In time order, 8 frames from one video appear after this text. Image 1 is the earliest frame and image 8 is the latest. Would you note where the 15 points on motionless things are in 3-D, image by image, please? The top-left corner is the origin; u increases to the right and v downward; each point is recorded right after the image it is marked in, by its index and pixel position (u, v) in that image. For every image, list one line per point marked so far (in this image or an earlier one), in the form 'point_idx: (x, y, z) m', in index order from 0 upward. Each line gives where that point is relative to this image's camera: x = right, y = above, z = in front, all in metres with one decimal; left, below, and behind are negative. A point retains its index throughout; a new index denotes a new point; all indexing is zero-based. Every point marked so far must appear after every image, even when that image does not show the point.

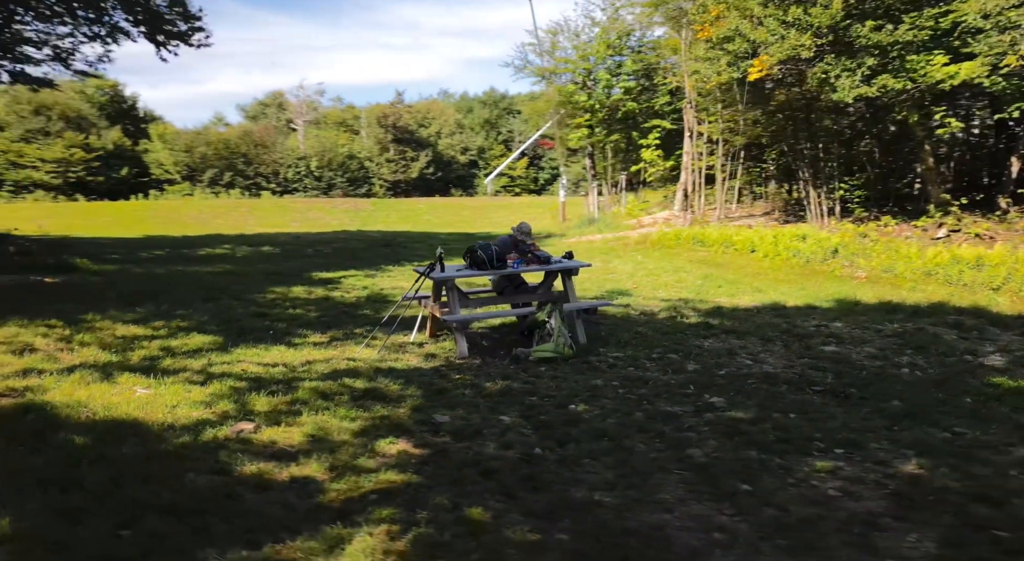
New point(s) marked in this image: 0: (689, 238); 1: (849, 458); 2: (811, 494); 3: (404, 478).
0: (+3.9, +1.0, +17.8) m
1: (+1.9, -1.0, +4.5) m
2: (+1.5, -1.1, +4.0) m
3: (-0.5, -1.0, +4.0) m
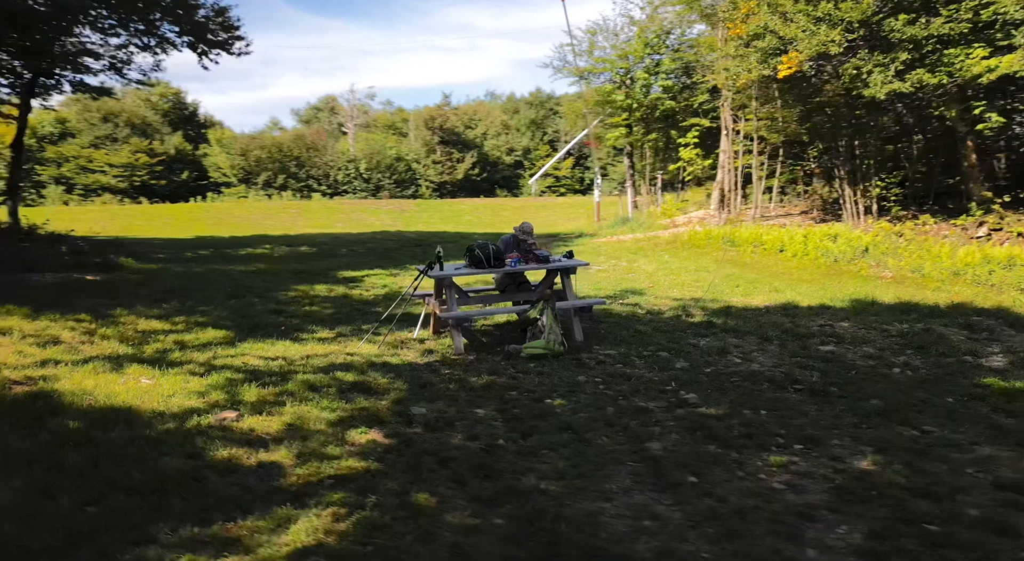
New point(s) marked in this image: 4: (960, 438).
0: (+4.6, +1.0, +17.7) m
1: (+1.7, -1.0, +4.6) m
2: (+1.3, -1.1, +4.1) m
3: (-0.8, -1.0, +4.2) m
4: (+2.7, -1.0, +4.8) m
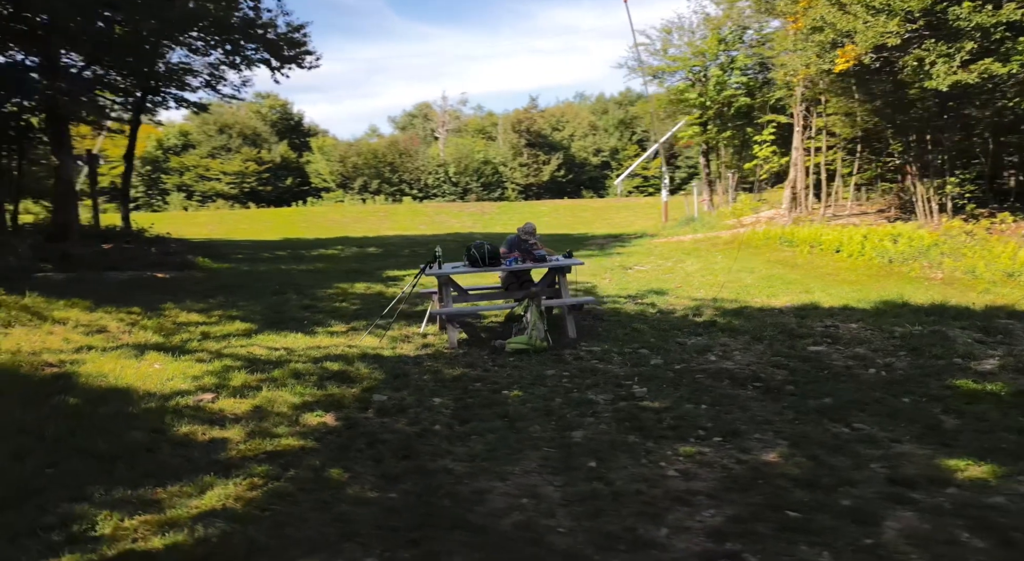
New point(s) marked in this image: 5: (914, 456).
0: (+5.8, +0.9, +17.4) m
1: (+1.3, -1.0, +4.8) m
2: (+0.8, -1.1, +4.3) m
3: (-1.3, -1.0, +4.7) m
4: (+2.3, -1.0, +4.9) m
5: (+2.3, -1.0, +4.6) m
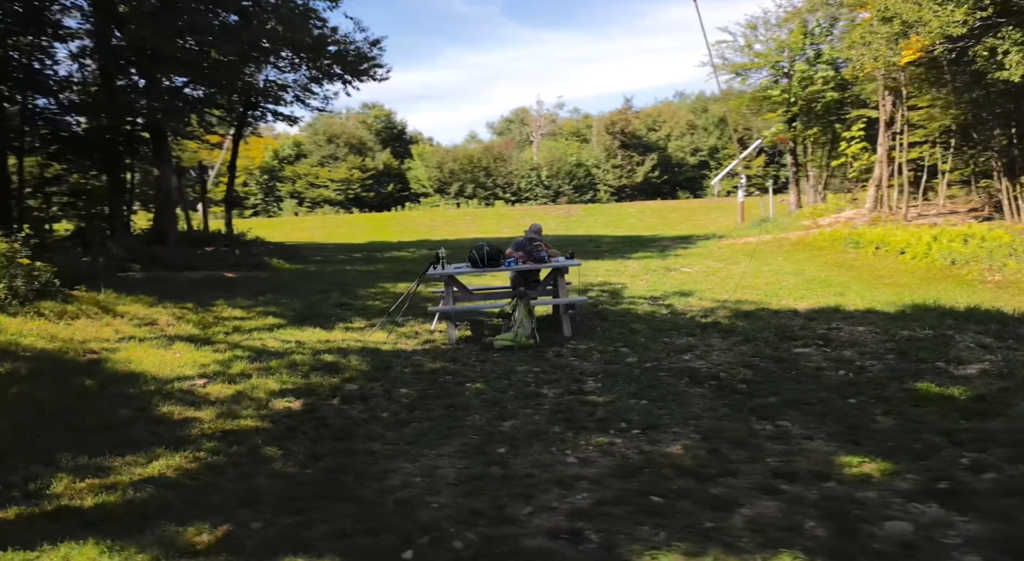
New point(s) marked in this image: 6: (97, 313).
0: (+7.1, +0.9, +16.9) m
1: (+0.8, -1.0, +5.0) m
2: (+0.2, -1.1, +4.7) m
3: (-1.7, -1.0, +5.3) m
4: (+1.8, -1.0, +5.0) m
5: (+1.8, -1.0, +4.7) m
6: (-4.9, -0.4, +9.4) m
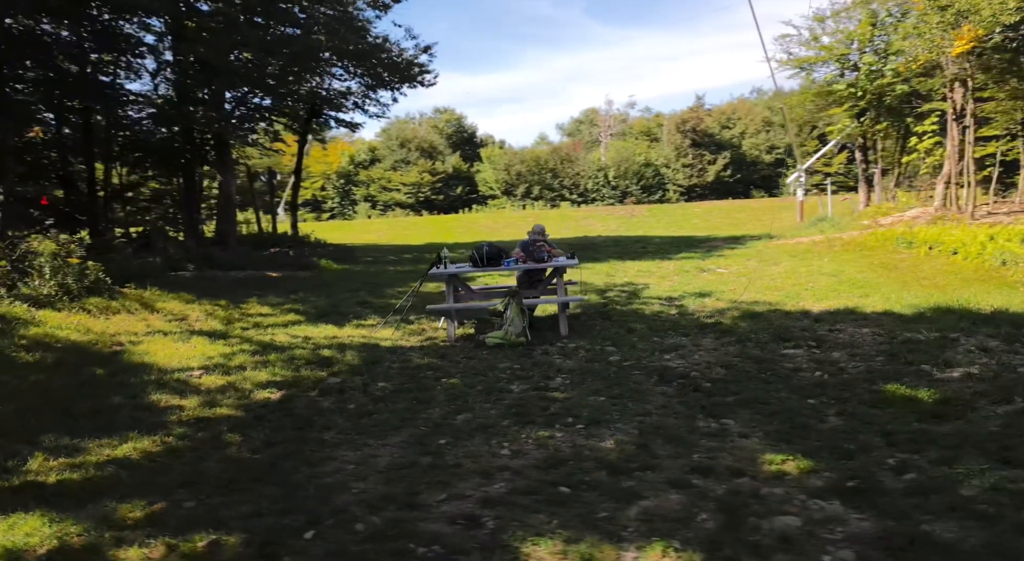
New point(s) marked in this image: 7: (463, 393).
0: (+7.9, +0.8, +16.3) m
1: (+0.4, -1.0, +5.1) m
2: (-0.2, -1.0, +4.9) m
3: (-2.0, -1.0, +5.7) m
4: (+1.4, -1.0, +5.0) m
5: (+1.4, -1.0, +4.7) m
6: (-4.8, -0.3, +10.1) m
7: (-0.4, -0.9, +6.2) m
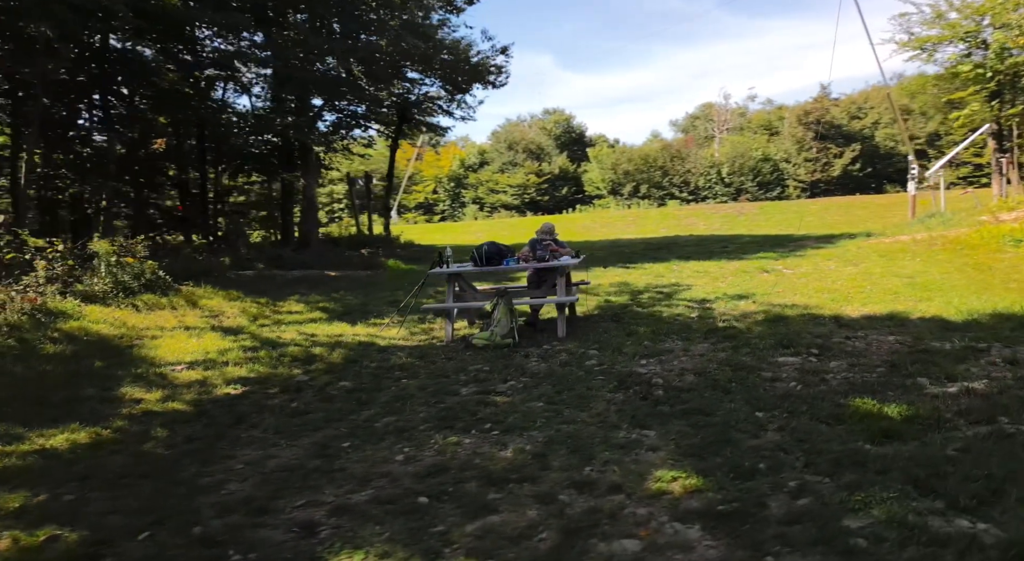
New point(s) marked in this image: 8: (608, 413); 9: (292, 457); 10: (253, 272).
0: (+9.1, +0.8, +14.7) m
1: (-0.2, -1.0, +4.9) m
2: (-0.8, -1.0, +4.8) m
3: (-2.5, -1.0, +5.9) m
4: (+0.8, -1.0, +4.6) m
5: (+0.7, -1.0, +4.3) m
6: (-4.4, -0.3, +10.7) m
7: (-0.8, -0.9, +6.1) m
8: (+0.6, -0.9, +5.4) m
9: (-1.3, -1.1, +4.8) m
10: (-4.4, +0.1, +13.7) m
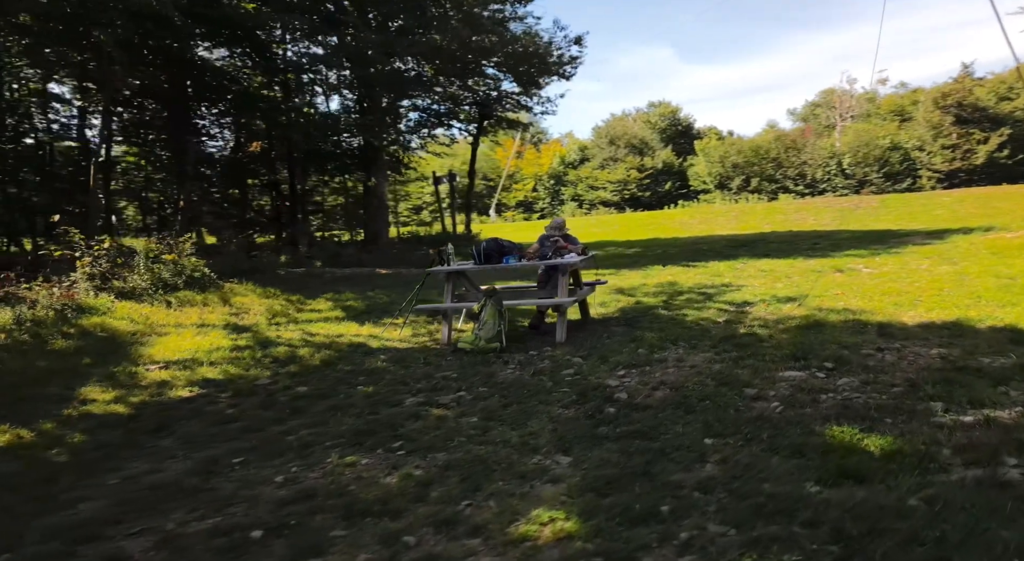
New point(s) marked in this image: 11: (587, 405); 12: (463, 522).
0: (+10.0, +0.8, +12.5) m
1: (-0.7, -1.0, +4.4) m
2: (-1.3, -1.0, +4.3) m
3: (-2.8, -0.9, +5.7) m
4: (+0.2, -1.0, +3.9) m
5: (+0.1, -1.0, +3.7) m
6: (-4.0, -0.3, +10.7) m
7: (-1.1, -0.9, +5.6) m
8: (+0.2, -0.9, +4.7) m
9: (-1.9, -1.1, +4.4) m
10: (-3.5, +0.2, +13.7) m
11: (+0.5, -0.8, +5.2) m
12: (-0.2, -1.1, +3.5) m
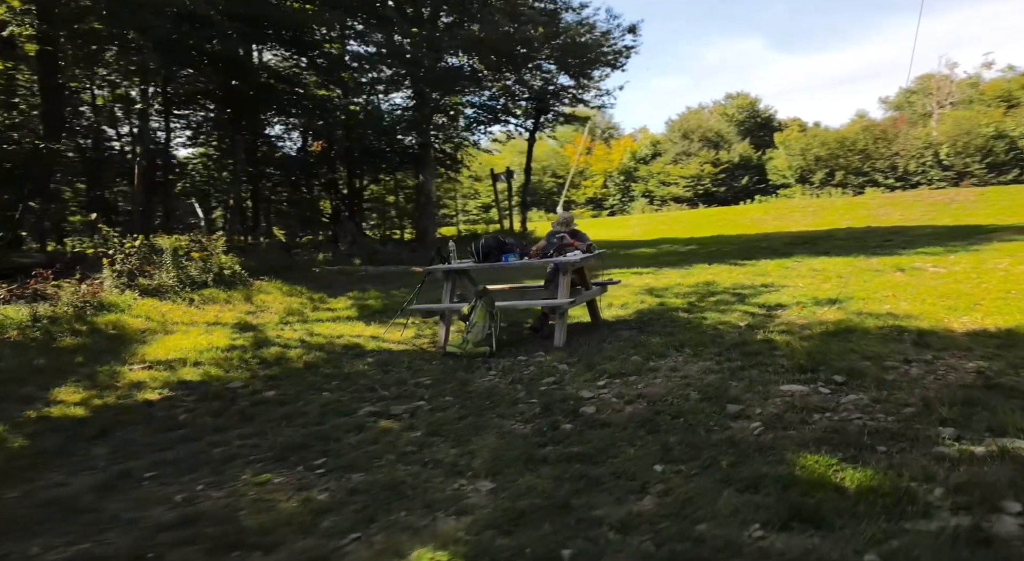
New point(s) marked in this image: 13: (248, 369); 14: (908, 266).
0: (+10.5, +0.8, +10.9) m
1: (-1.1, -1.0, +4.0) m
2: (-1.7, -1.0, +4.0) m
3: (-3.0, -0.9, +5.6) m
4: (-0.2, -1.0, +3.4) m
5: (-0.4, -1.0, +3.2) m
6: (-3.7, -0.3, +10.6) m
7: (-1.3, -0.9, +5.3) m
8: (-0.2, -0.9, +4.2) m
9: (-2.2, -1.1, +4.1) m
10: (-2.9, +0.2, +13.6) m
11: (+0.2, -0.8, +4.7) m
12: (-0.7, -1.1, +3.1) m
13: (-2.2, -0.8, +6.8) m
14: (+5.5, +0.2, +11.0) m
